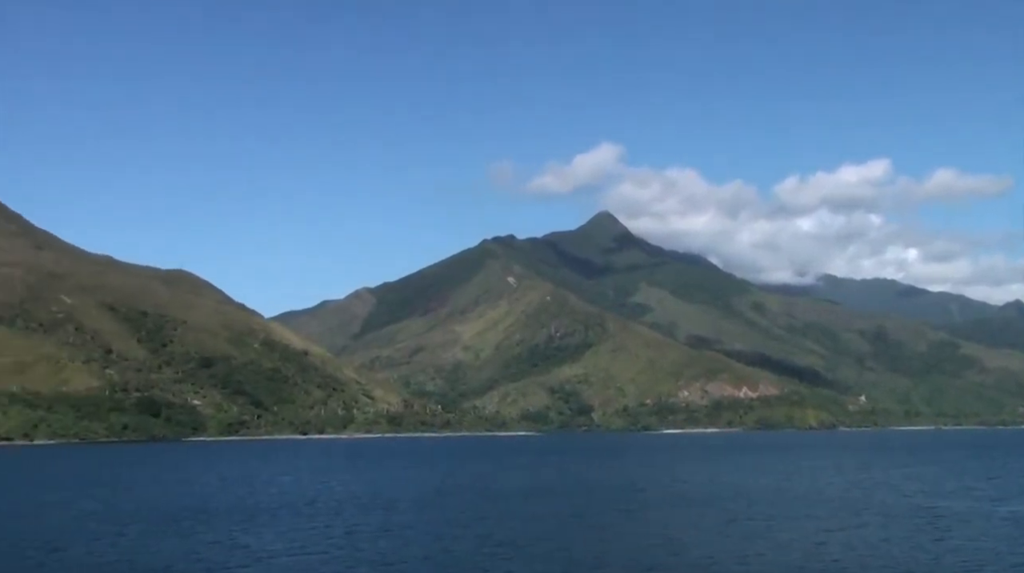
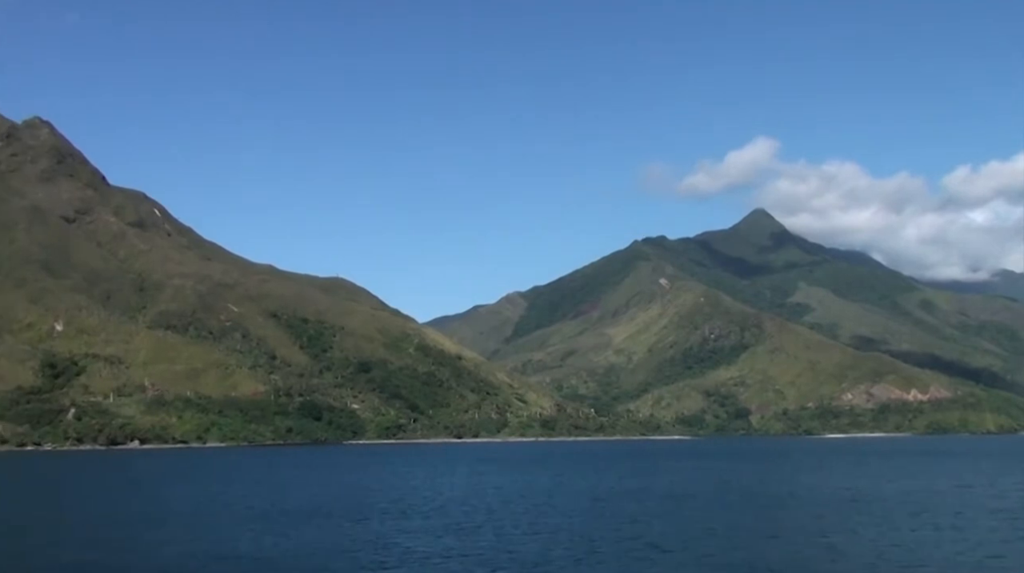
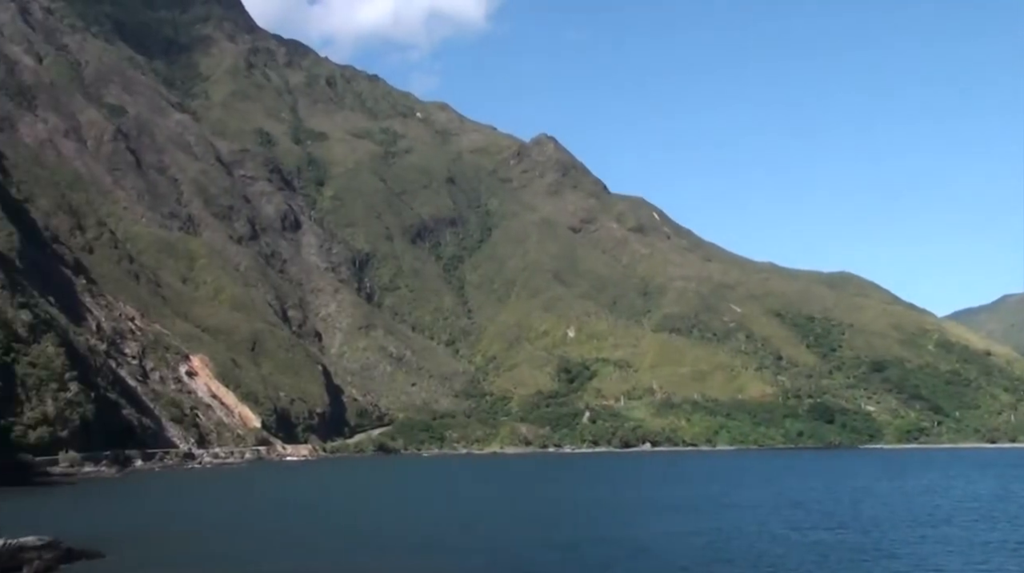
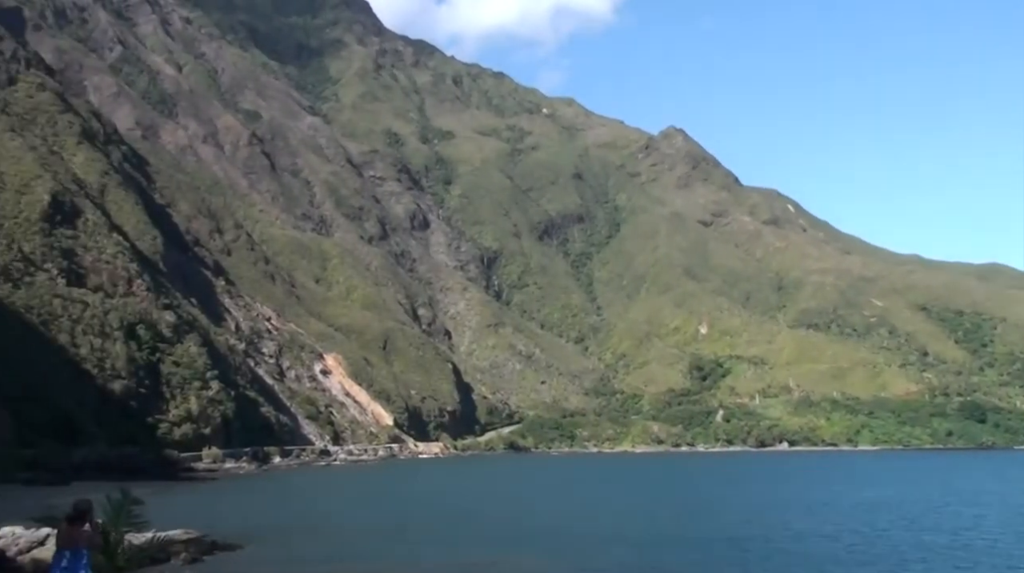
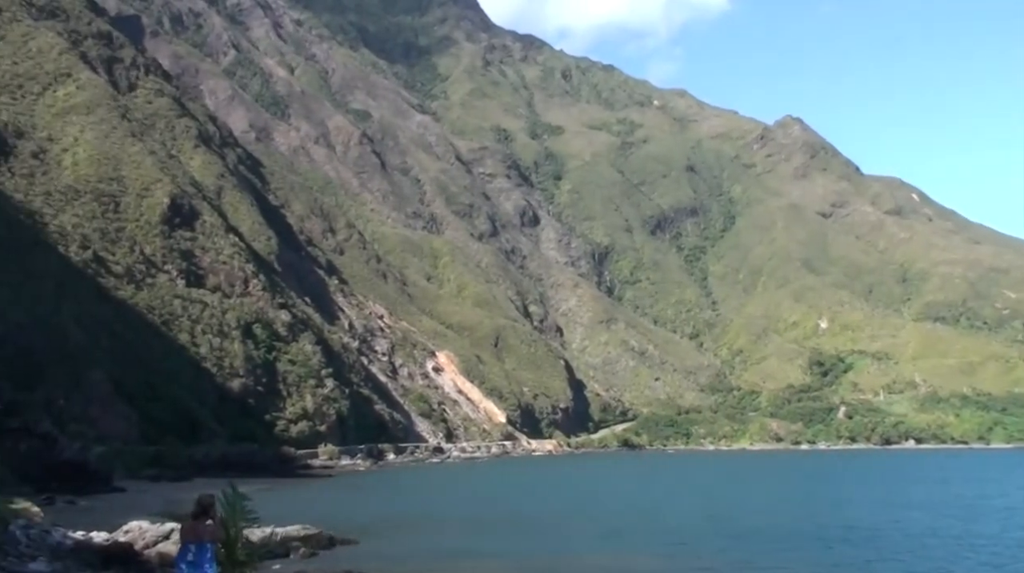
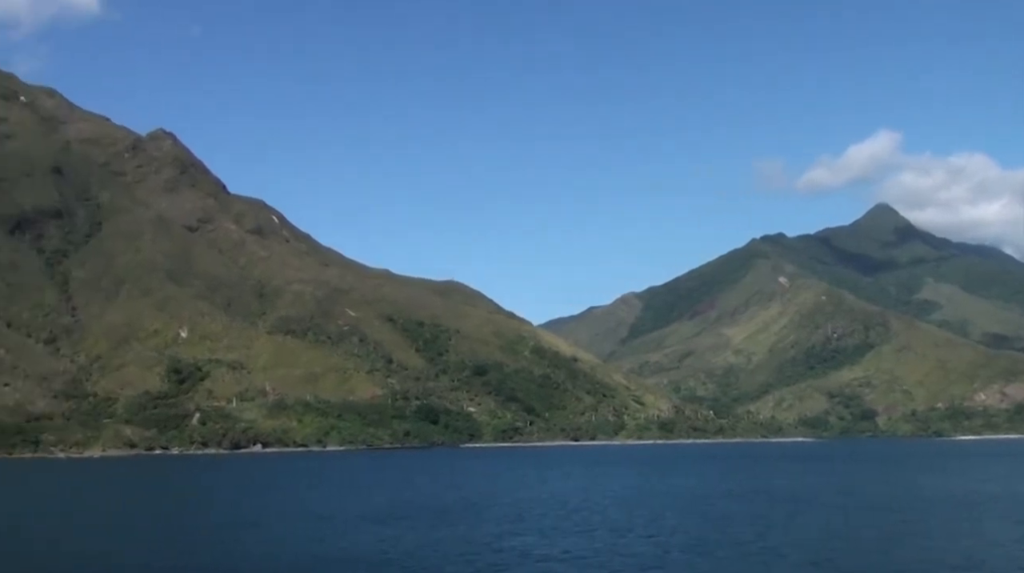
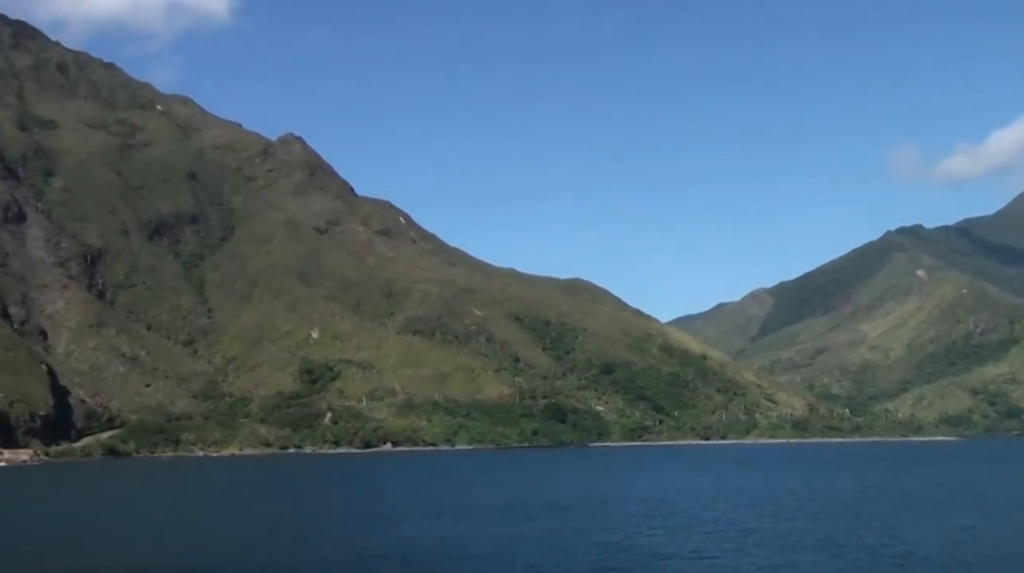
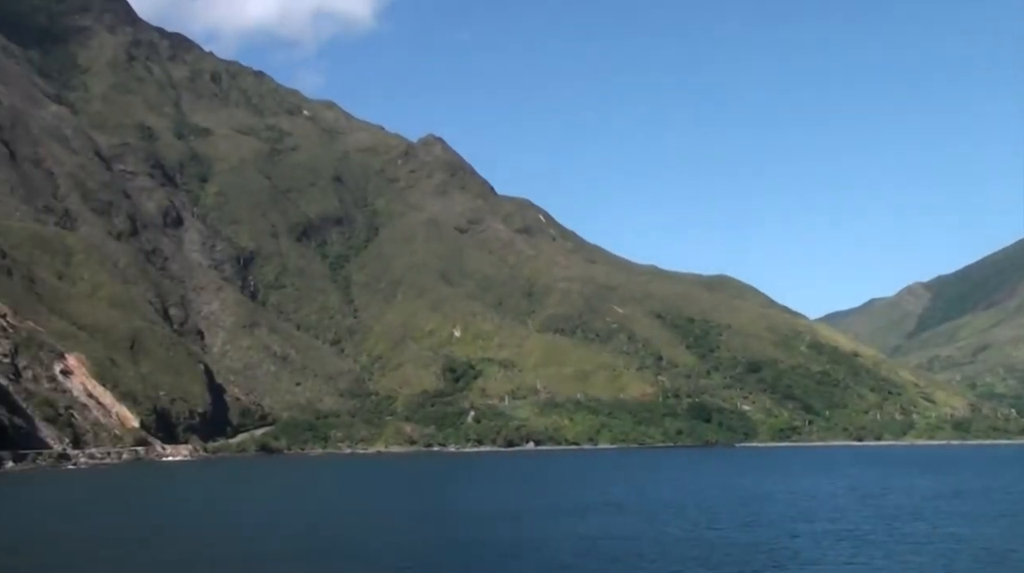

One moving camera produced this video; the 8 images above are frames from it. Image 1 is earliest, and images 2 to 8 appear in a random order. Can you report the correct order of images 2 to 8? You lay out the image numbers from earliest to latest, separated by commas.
2, 6, 7, 8, 3, 4, 5
